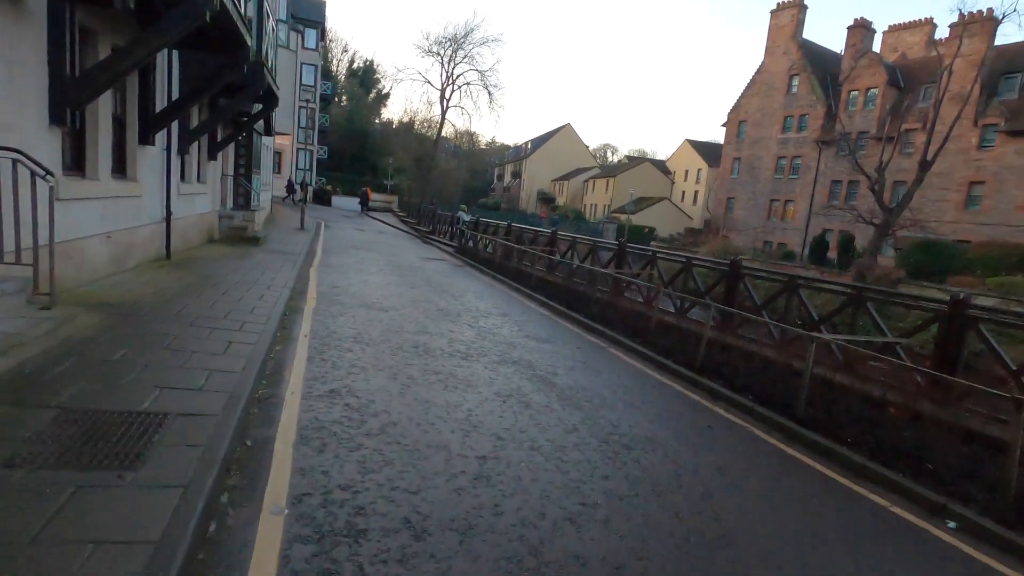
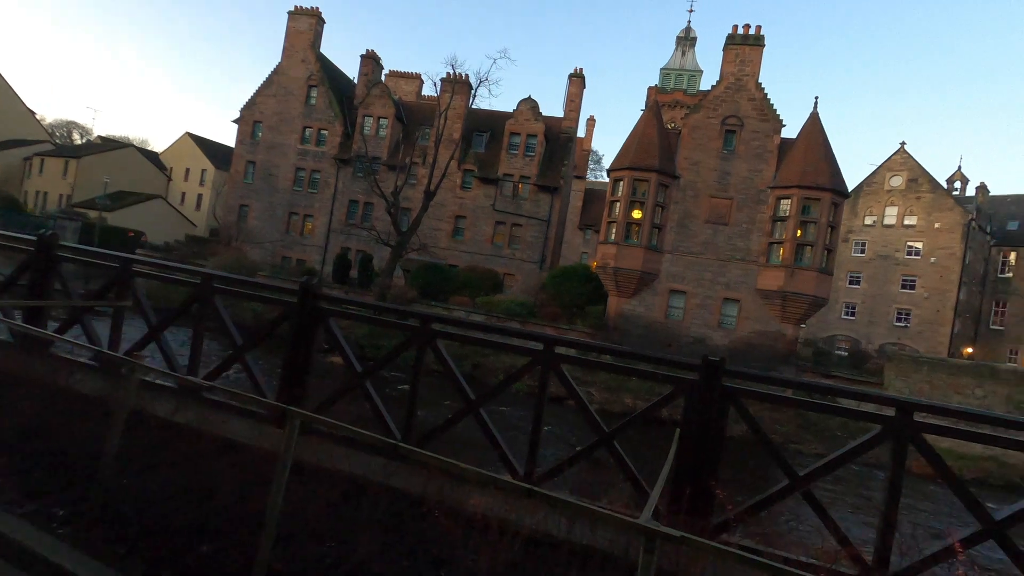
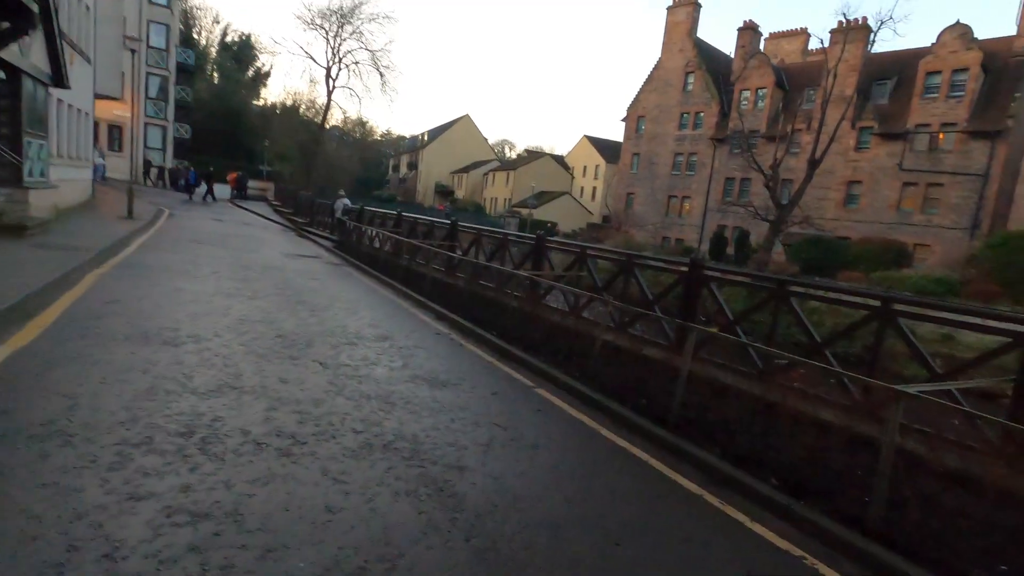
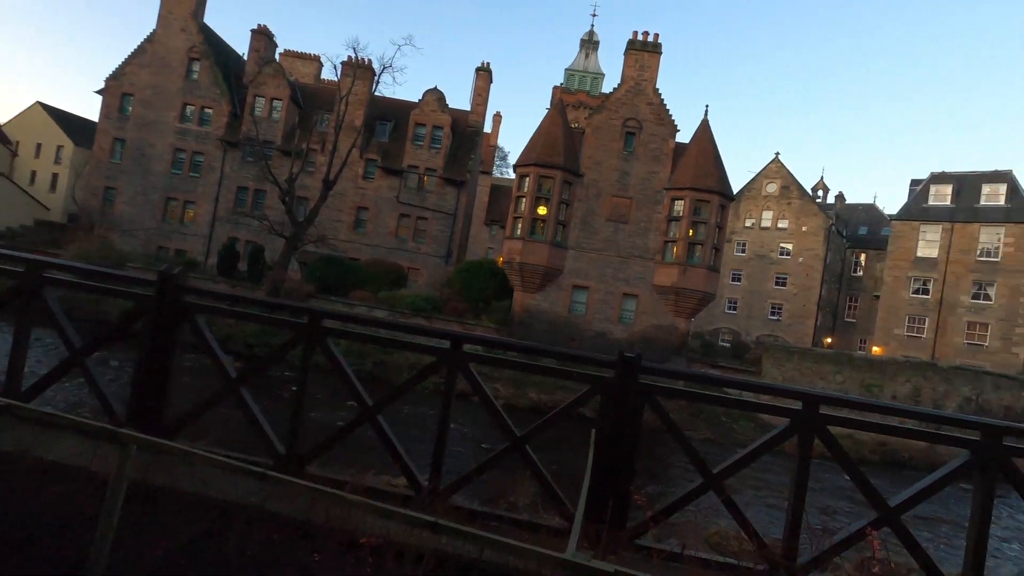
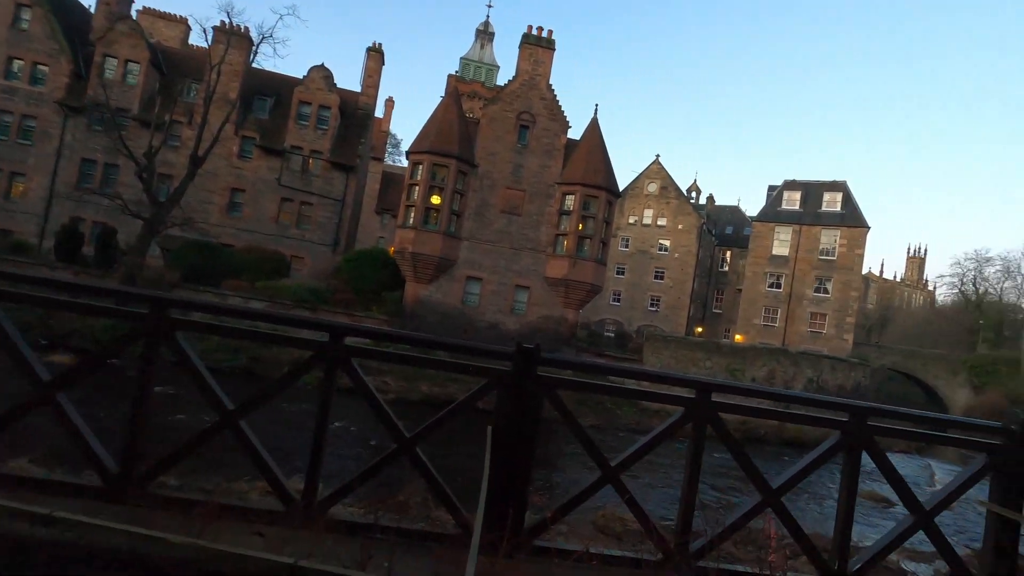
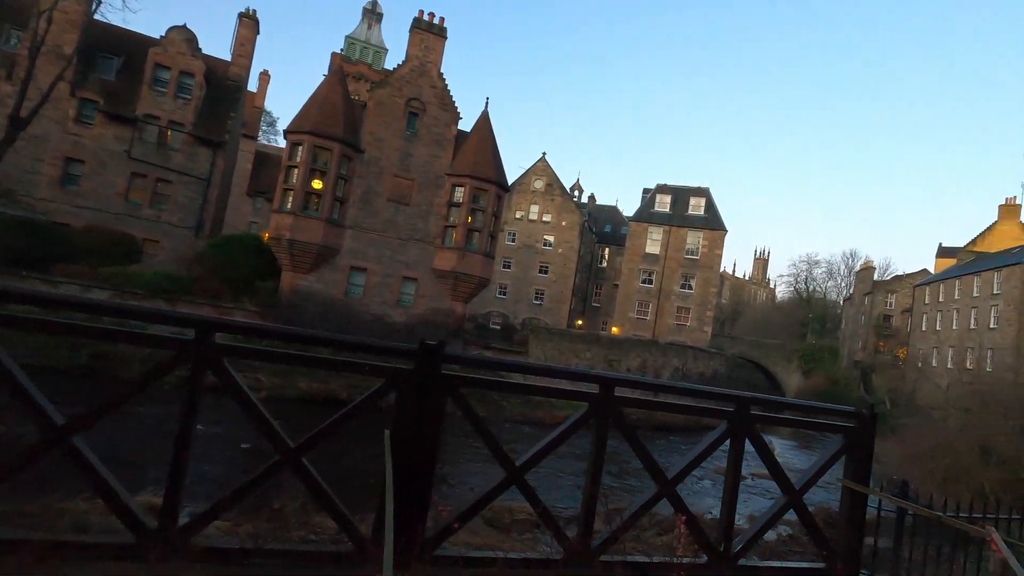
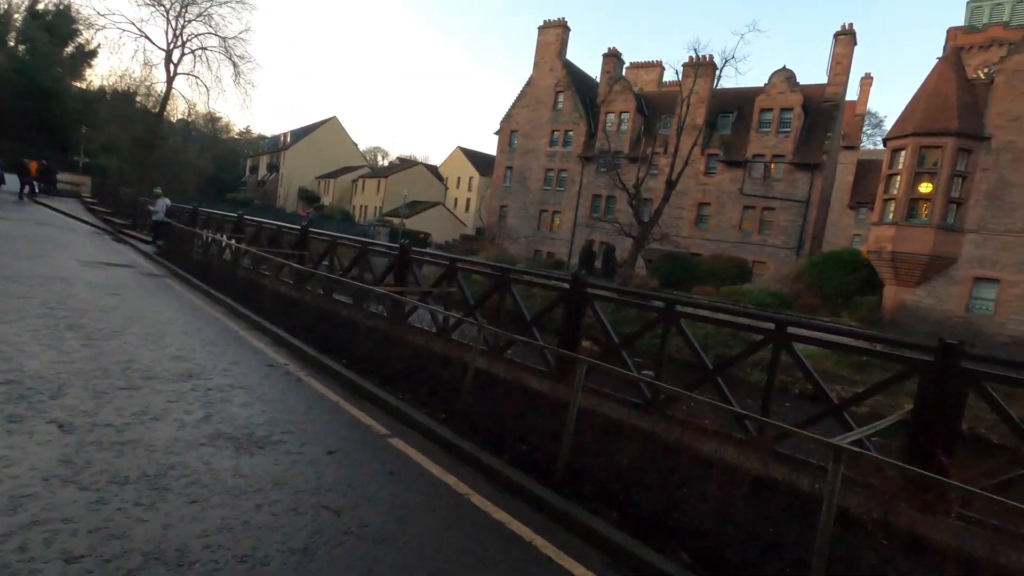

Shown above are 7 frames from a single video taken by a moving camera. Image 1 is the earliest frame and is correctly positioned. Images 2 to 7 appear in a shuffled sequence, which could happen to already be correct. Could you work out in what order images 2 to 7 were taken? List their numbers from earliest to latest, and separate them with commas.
3, 7, 2, 4, 5, 6
